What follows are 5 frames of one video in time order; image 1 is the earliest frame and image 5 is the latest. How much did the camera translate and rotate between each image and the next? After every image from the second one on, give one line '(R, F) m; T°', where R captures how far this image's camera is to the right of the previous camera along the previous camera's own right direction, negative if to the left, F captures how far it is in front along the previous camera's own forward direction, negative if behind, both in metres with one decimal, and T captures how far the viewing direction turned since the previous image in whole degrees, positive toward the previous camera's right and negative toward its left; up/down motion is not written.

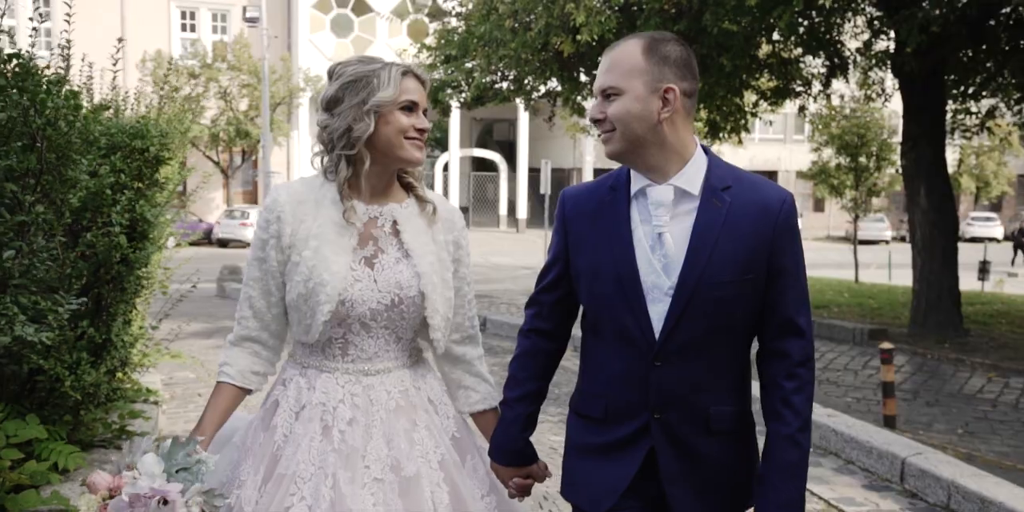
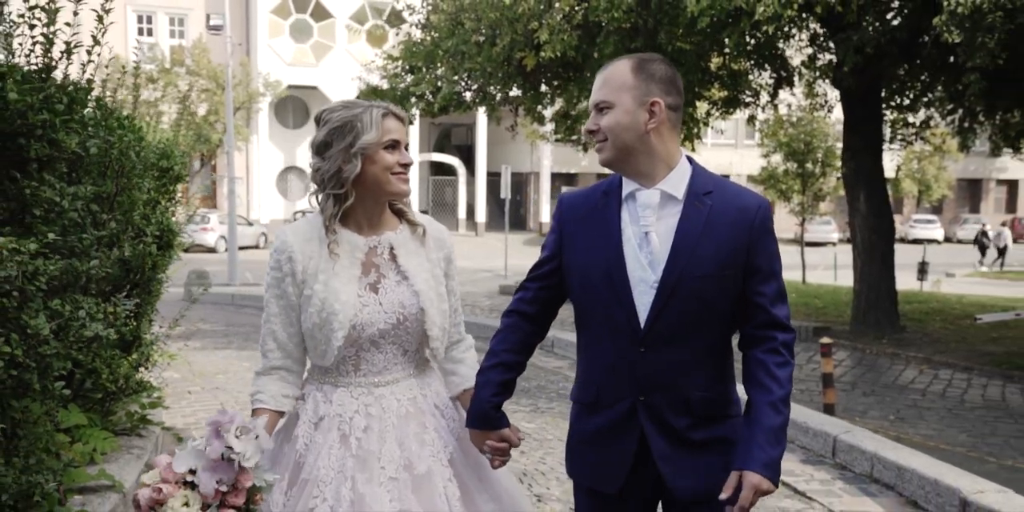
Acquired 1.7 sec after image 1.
(-0.2, -0.7) m; +3°
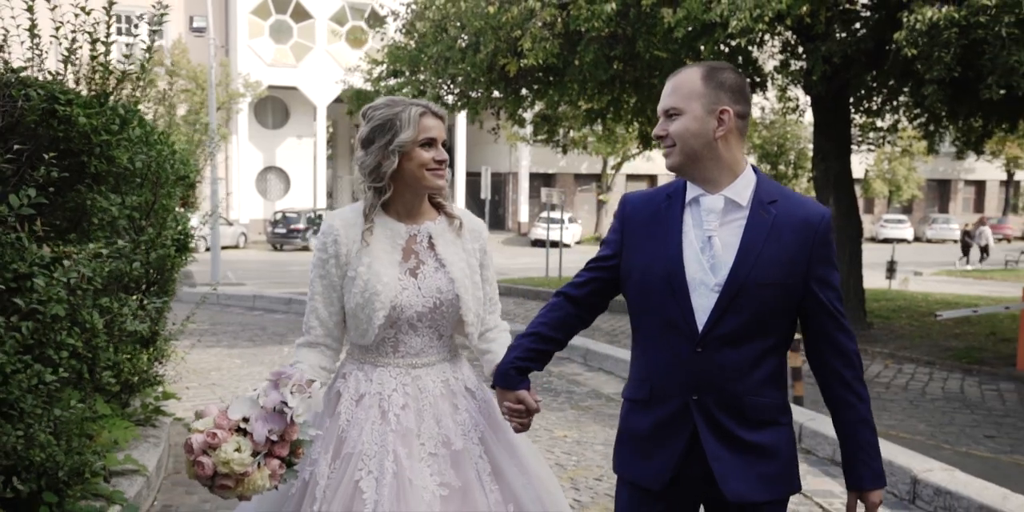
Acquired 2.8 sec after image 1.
(-0.1, -0.5) m; +1°
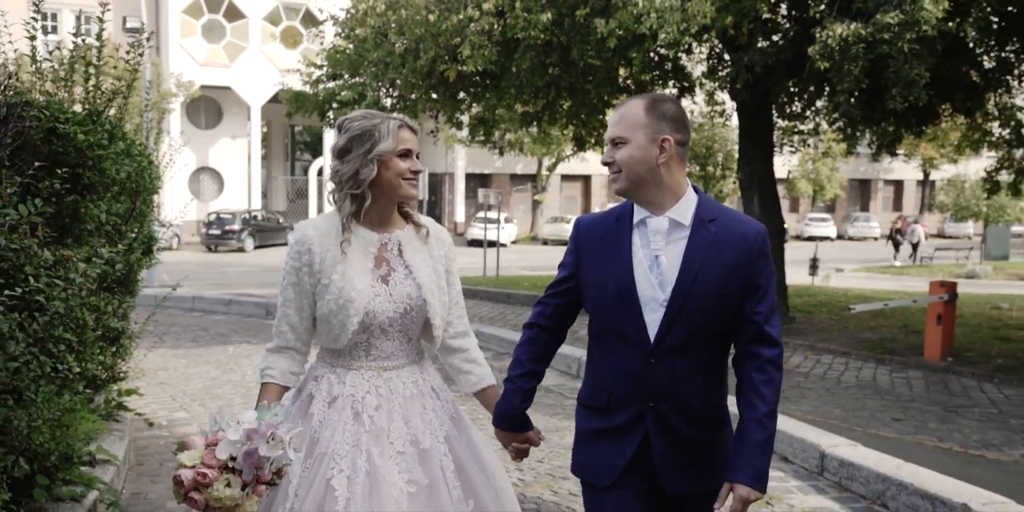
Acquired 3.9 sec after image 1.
(-0.1, -0.5) m; +4°
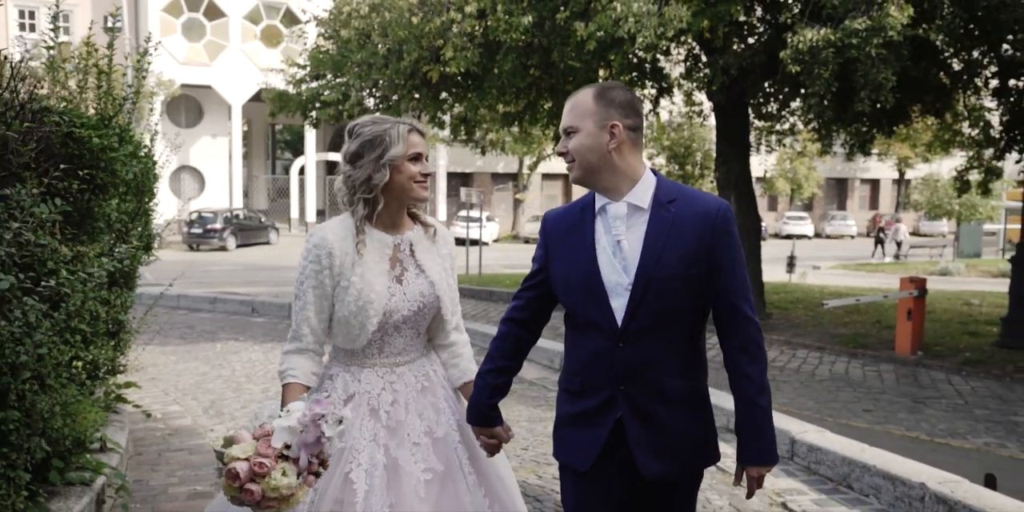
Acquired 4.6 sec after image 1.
(0.0, -0.3) m; +1°
